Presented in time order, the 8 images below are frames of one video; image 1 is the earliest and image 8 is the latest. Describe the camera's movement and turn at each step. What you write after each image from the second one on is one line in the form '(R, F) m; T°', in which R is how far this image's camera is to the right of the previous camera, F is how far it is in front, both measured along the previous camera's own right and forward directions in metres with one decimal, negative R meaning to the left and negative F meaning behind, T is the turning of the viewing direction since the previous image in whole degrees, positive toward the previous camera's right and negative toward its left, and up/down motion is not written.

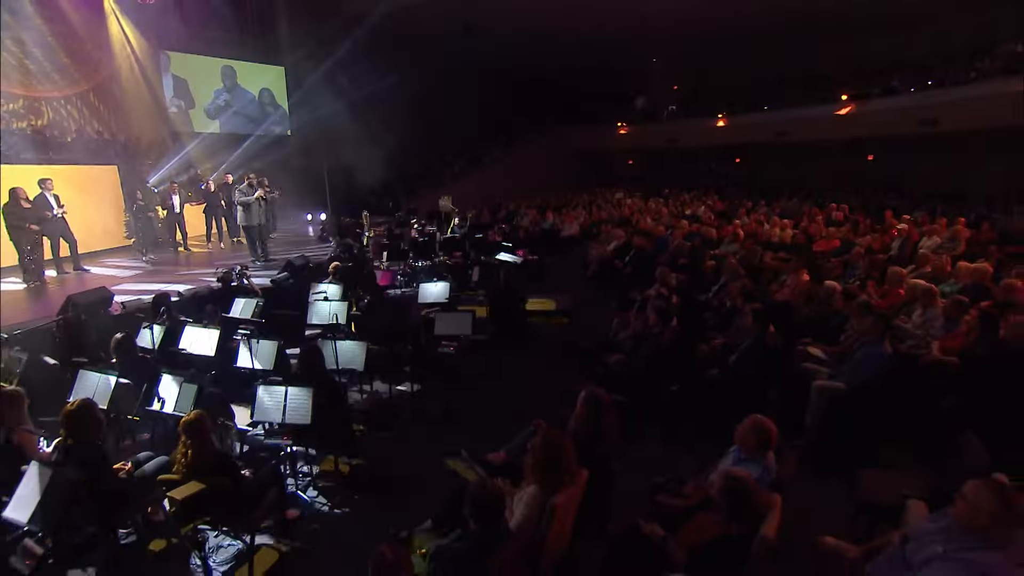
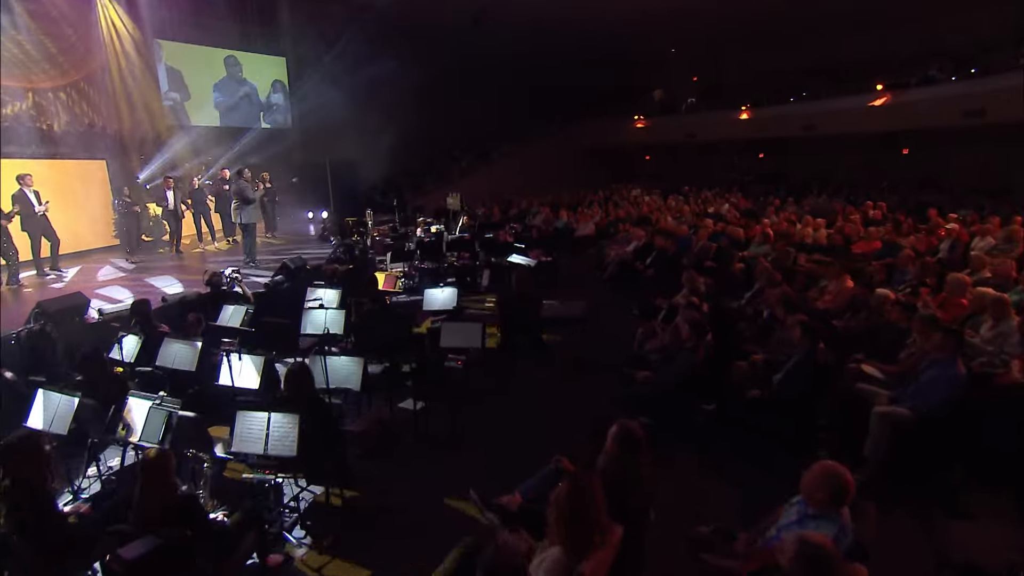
(-0.1, +0.8) m; -1°
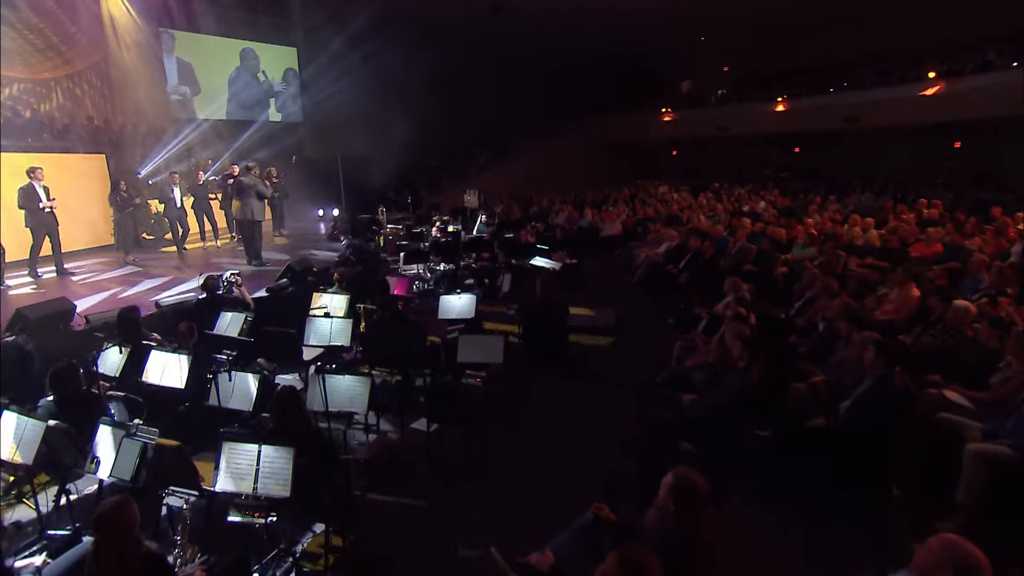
(-0.1, +0.7) m; -2°
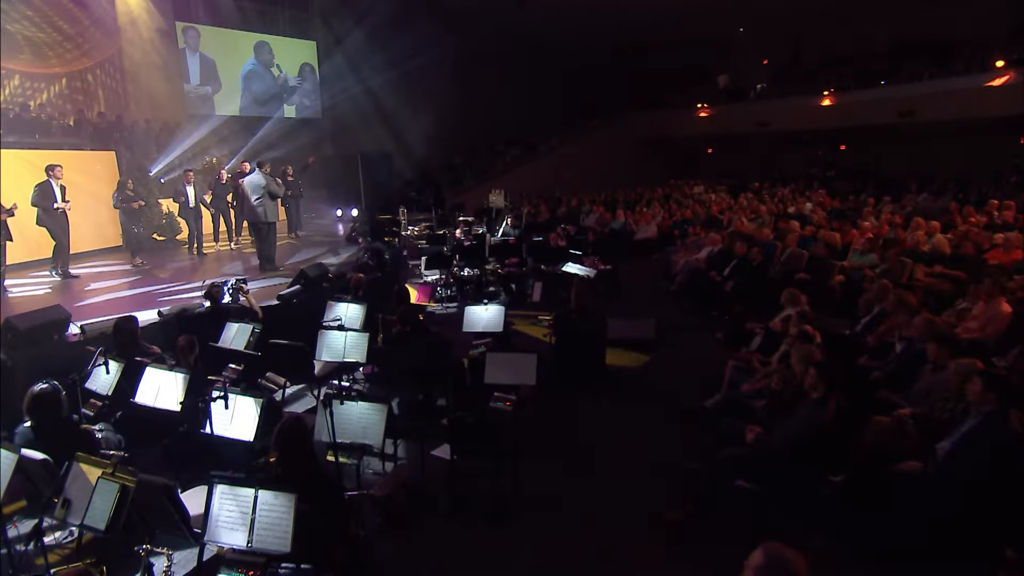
(-0.2, +0.7) m; -2°
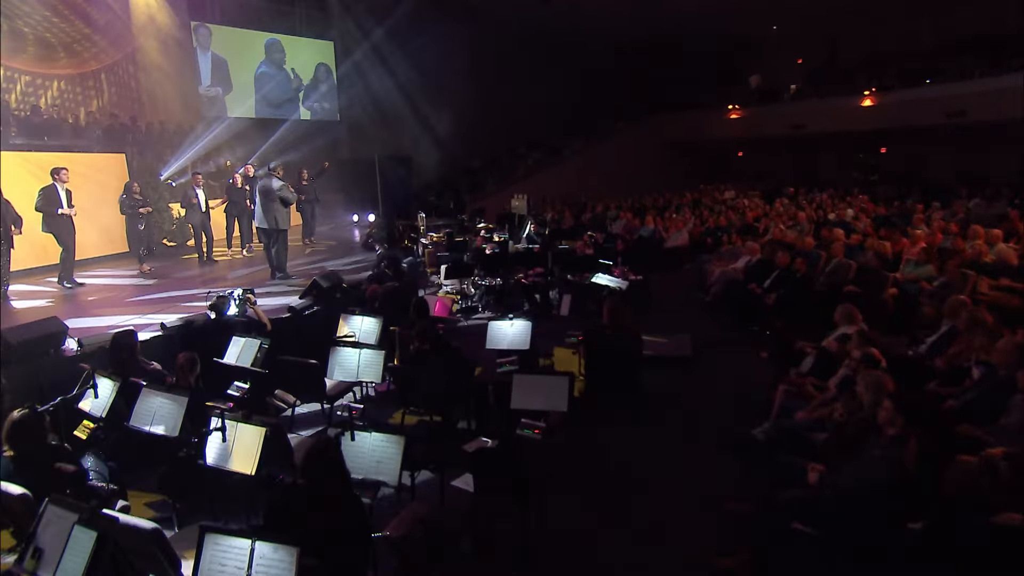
(-0.1, +0.5) m; -2°
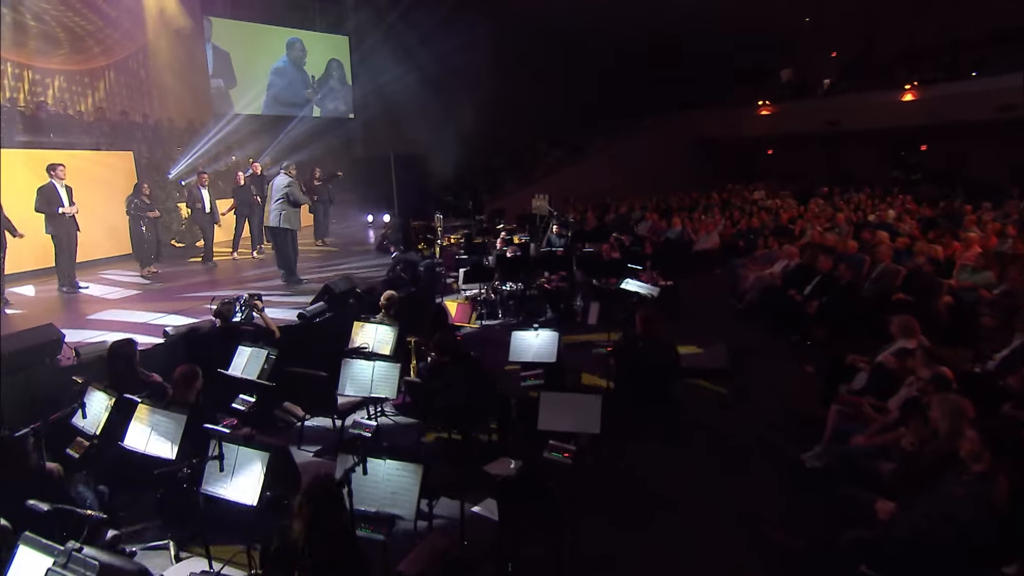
(-0.1, +0.5) m; -2°
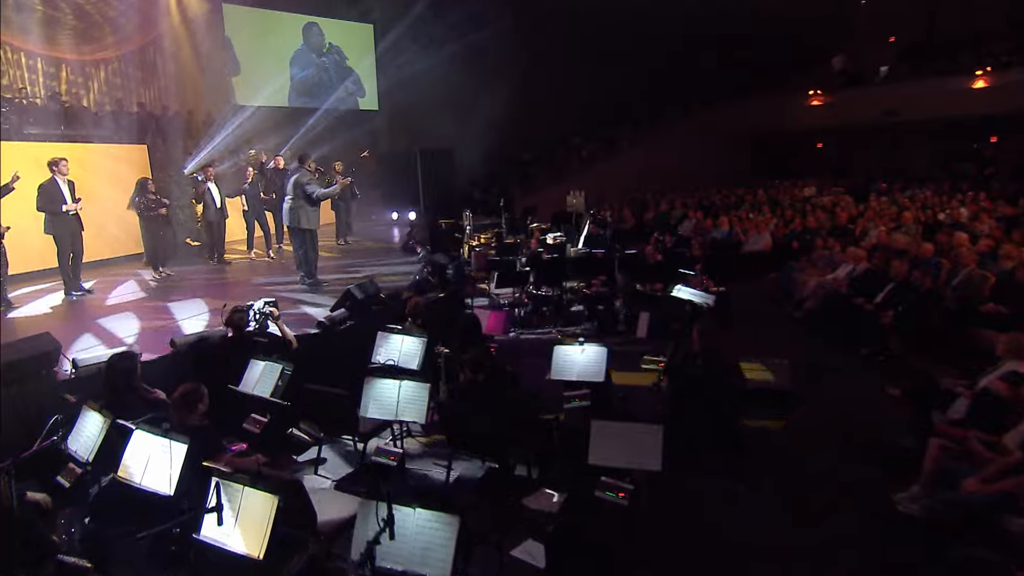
(-0.2, +0.6) m; -2°
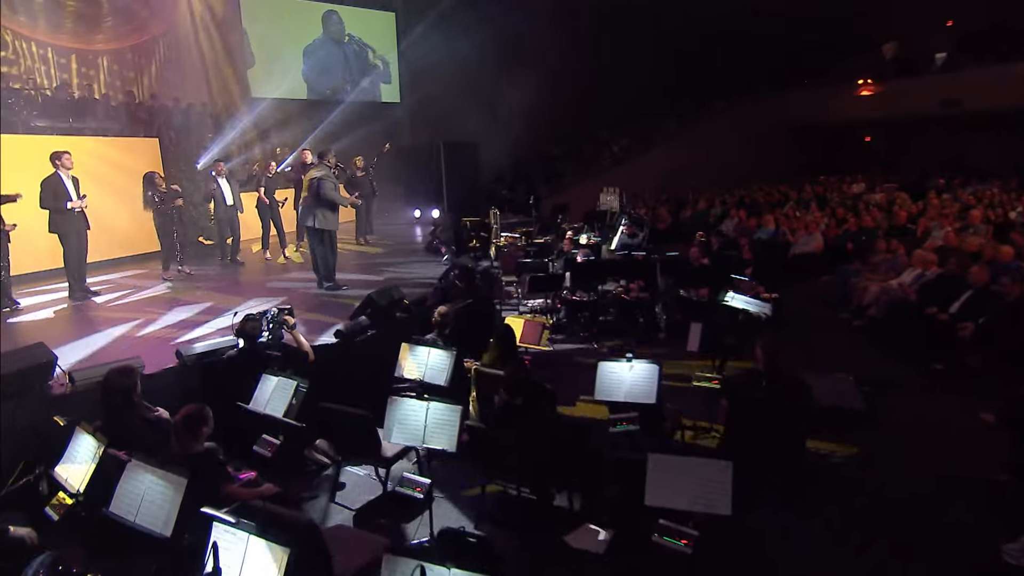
(-0.2, +0.5) m; -2°
